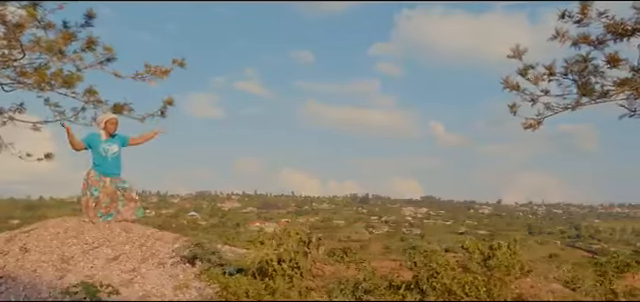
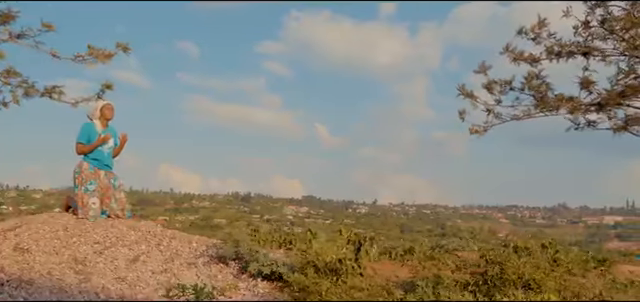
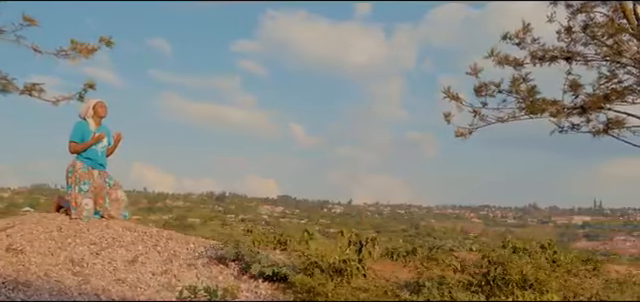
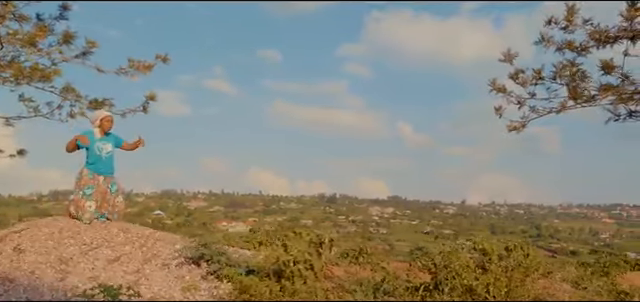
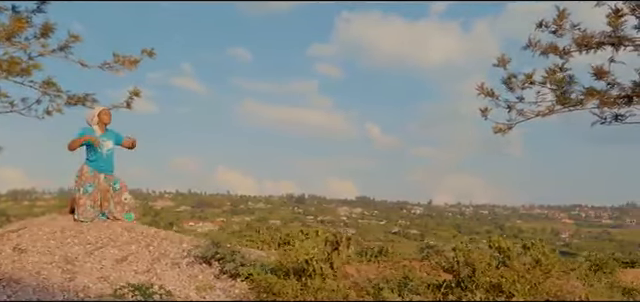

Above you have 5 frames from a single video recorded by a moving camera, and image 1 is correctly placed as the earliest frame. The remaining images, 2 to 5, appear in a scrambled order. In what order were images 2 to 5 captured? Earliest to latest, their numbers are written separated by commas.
4, 5, 2, 3
